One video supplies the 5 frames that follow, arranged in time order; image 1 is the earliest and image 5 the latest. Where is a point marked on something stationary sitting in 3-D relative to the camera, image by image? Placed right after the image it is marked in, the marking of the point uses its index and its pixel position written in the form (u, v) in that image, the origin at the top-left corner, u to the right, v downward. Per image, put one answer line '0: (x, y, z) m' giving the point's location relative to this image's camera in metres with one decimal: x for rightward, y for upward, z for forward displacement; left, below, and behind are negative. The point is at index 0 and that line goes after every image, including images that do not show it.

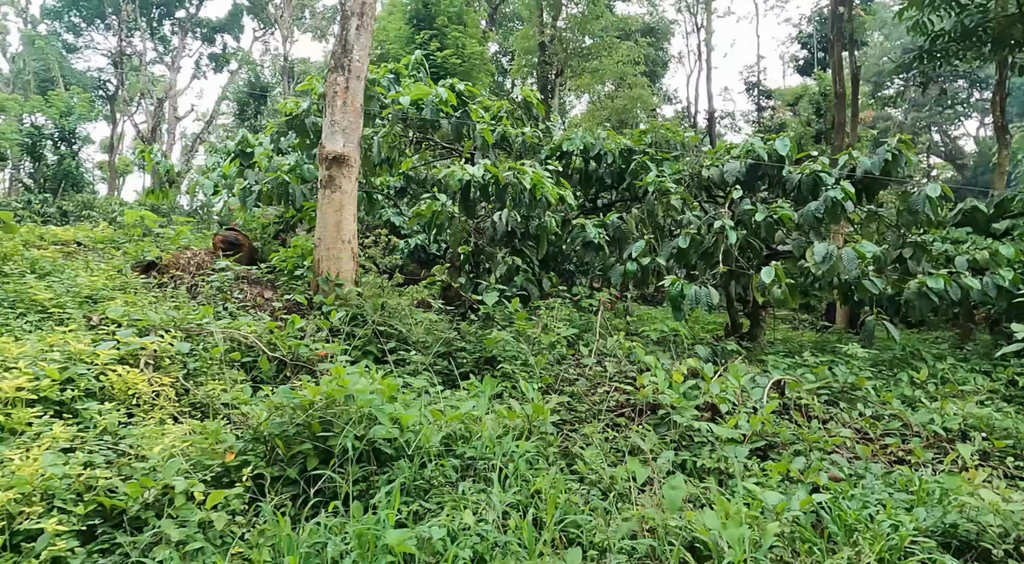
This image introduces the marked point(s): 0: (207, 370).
0: (-1.5, -0.4, +3.3) m
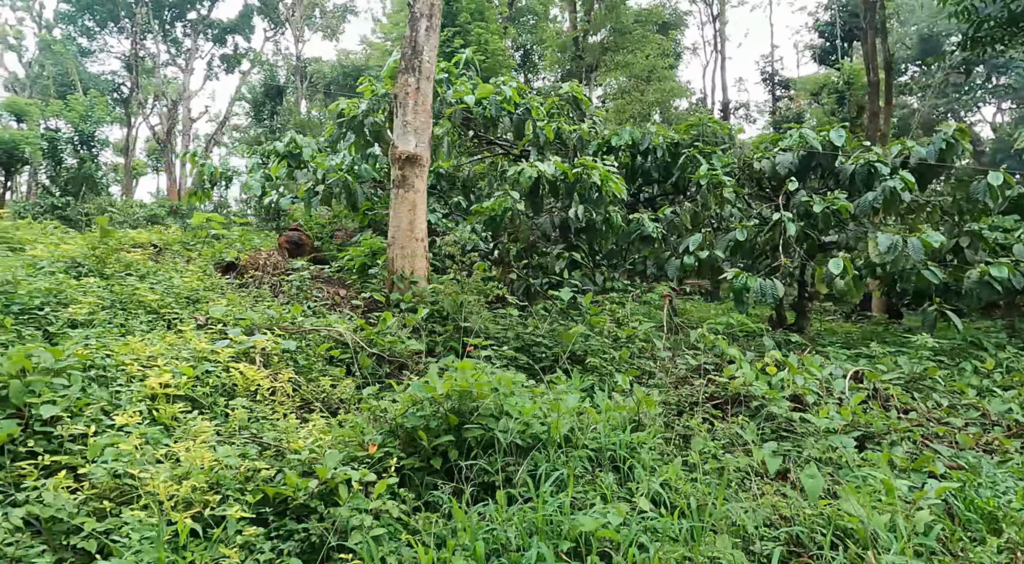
0: (-1.0, -0.4, +3.4) m
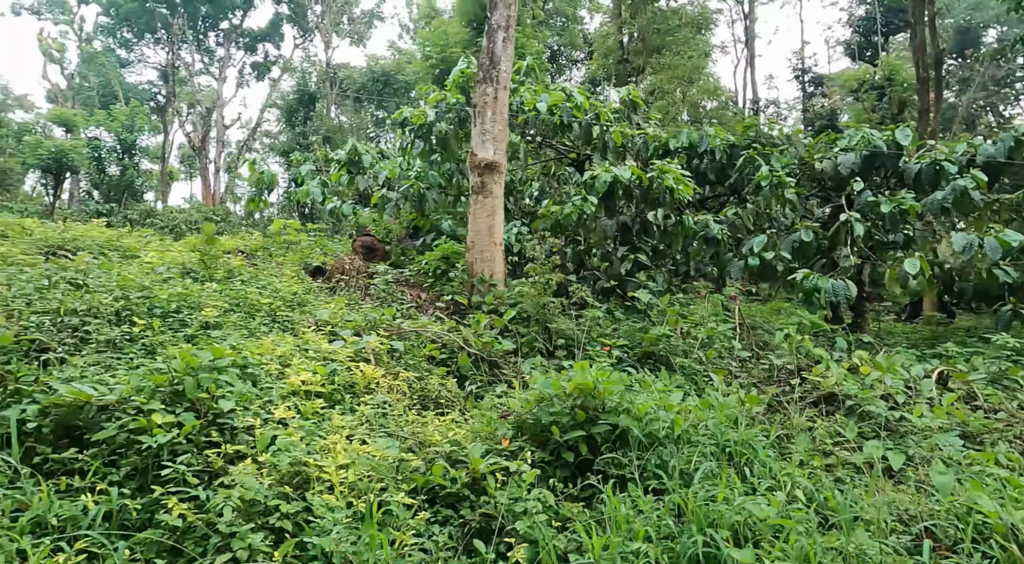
0: (-0.5, -0.4, +3.6) m
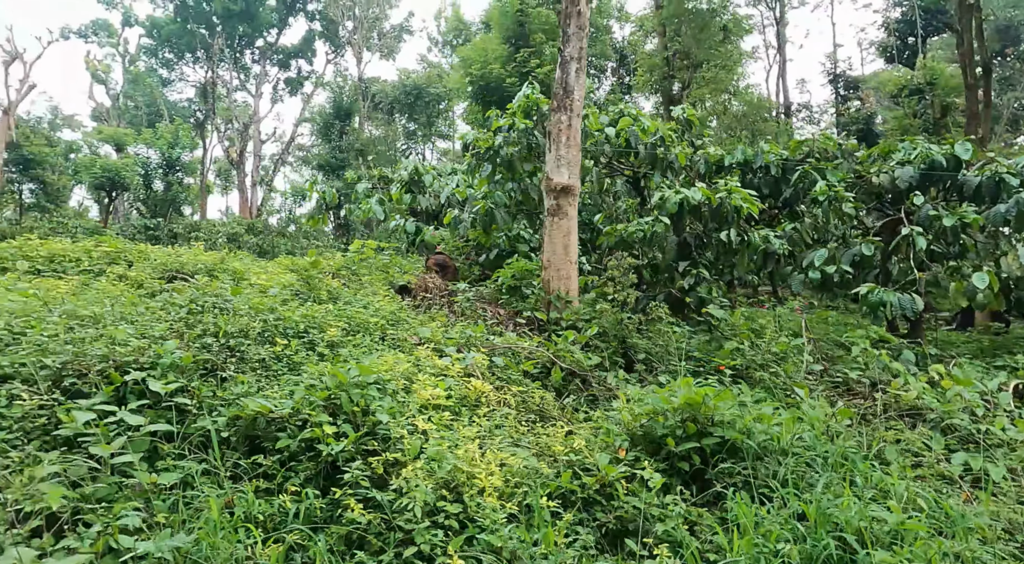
0: (0.0, -0.6, +3.9) m
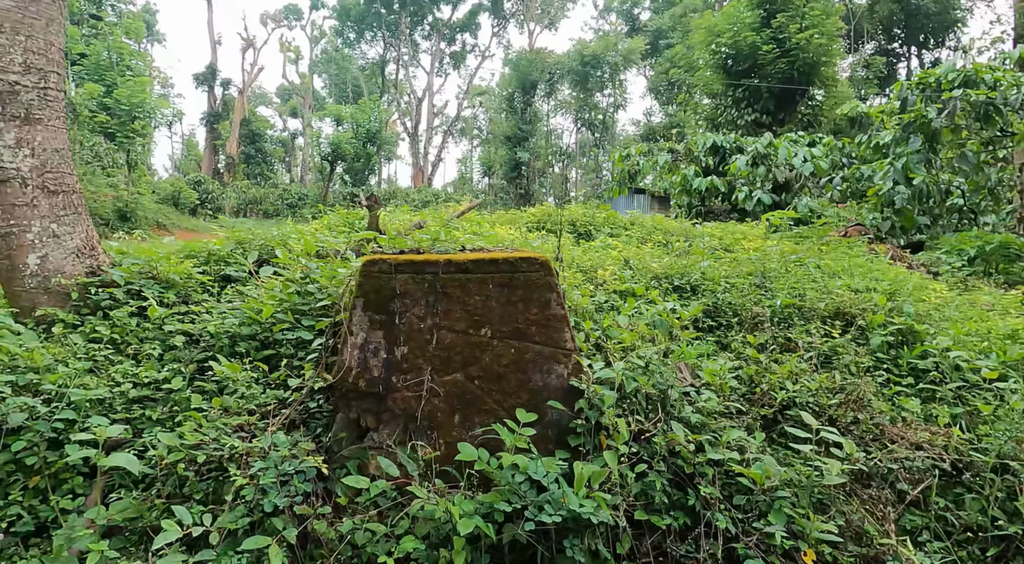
0: (+3.6, -0.4, +3.9) m
